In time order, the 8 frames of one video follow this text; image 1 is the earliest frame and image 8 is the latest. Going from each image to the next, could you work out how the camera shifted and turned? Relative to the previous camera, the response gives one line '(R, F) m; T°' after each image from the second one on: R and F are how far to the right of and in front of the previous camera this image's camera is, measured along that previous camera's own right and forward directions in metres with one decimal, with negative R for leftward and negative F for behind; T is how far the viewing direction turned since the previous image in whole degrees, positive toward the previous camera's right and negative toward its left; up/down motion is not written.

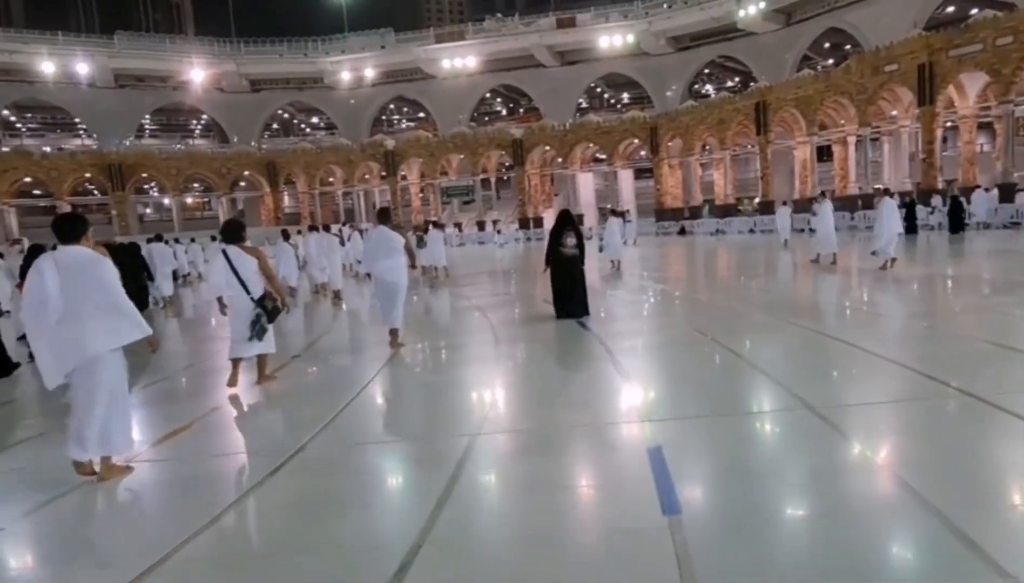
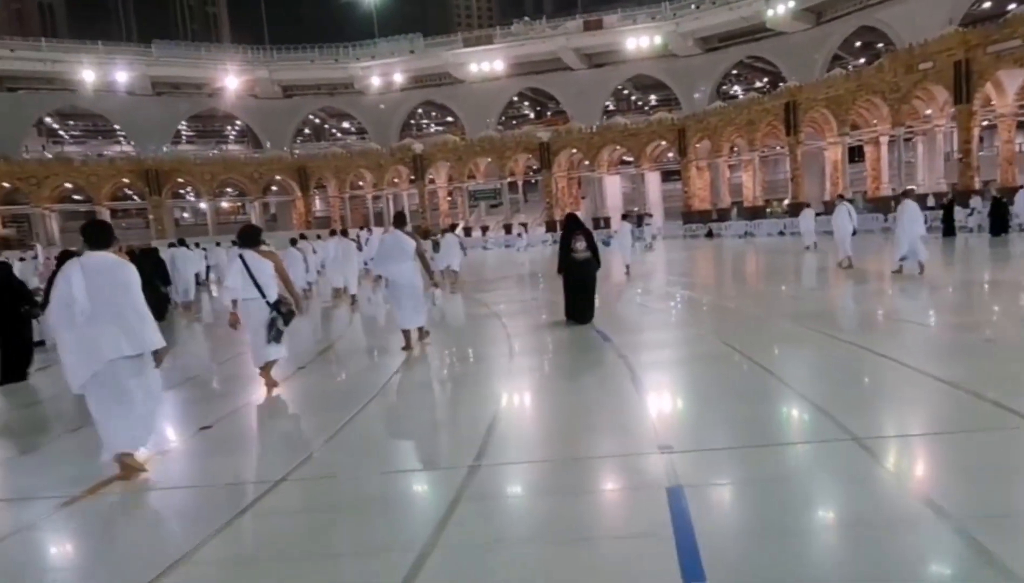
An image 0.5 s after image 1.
(+0.1, 0.0) m; -2°
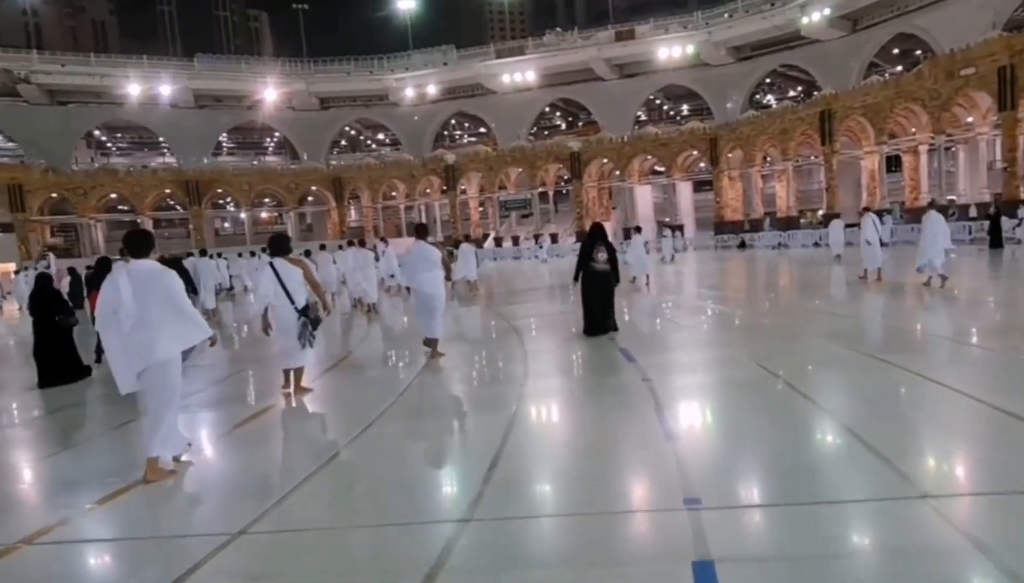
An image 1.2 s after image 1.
(+0.2, 0.0) m; -3°
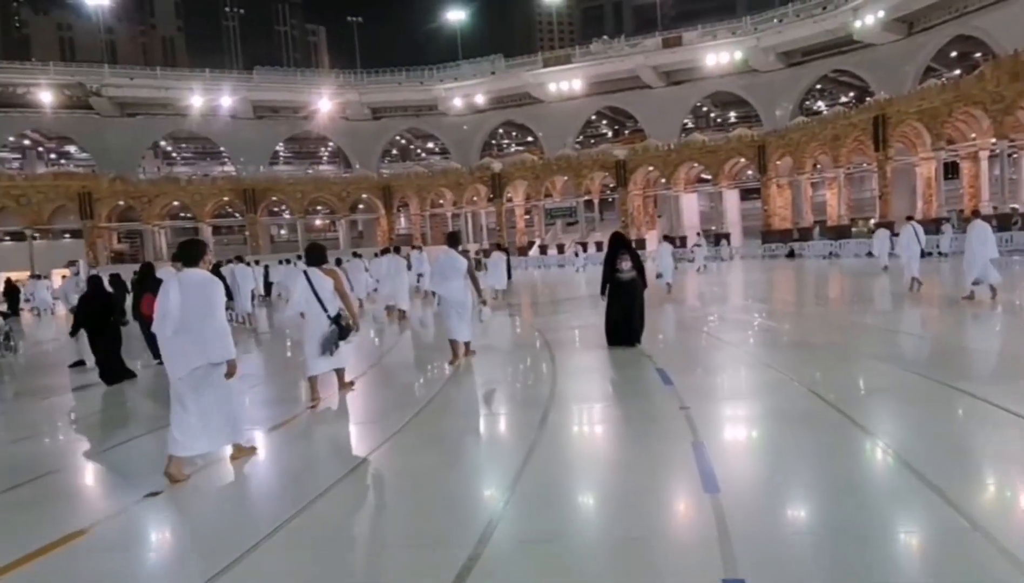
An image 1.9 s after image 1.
(+0.3, 0.0) m; -4°
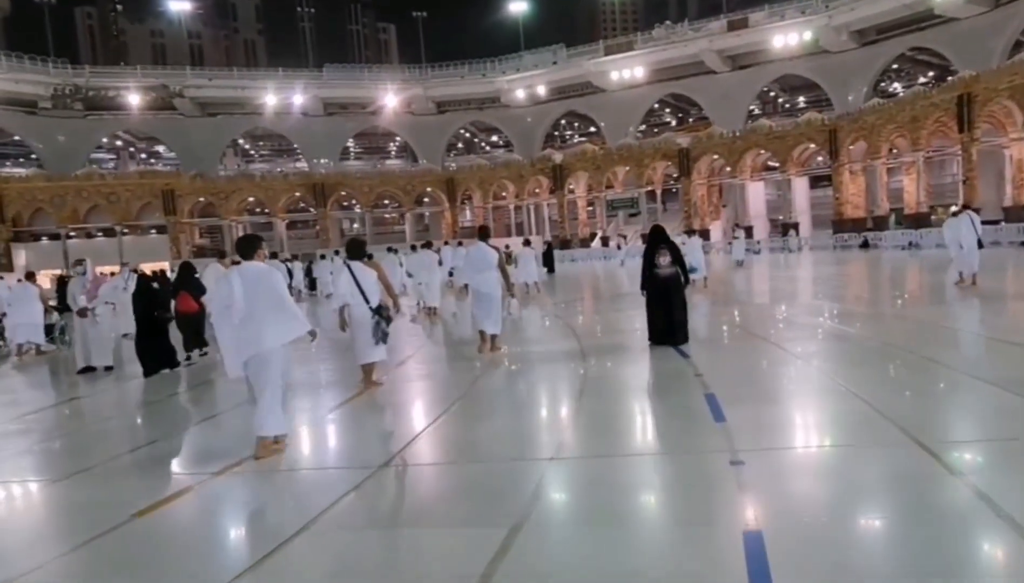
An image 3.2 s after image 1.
(+0.4, +0.1) m; -6°
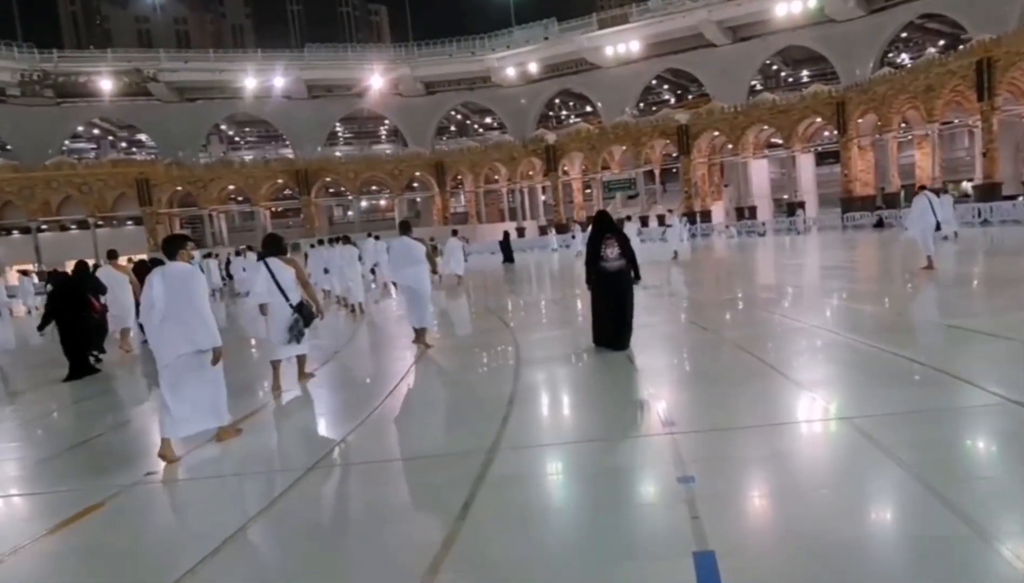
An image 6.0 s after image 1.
(+0.2, +0.7) m; 0°
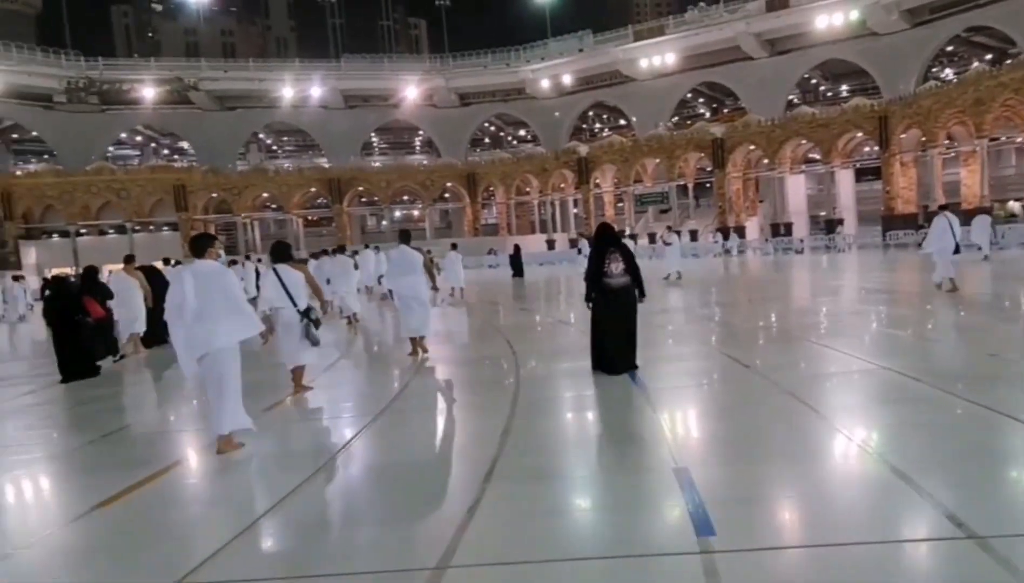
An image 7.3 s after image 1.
(+0.2, +0.2) m; -3°
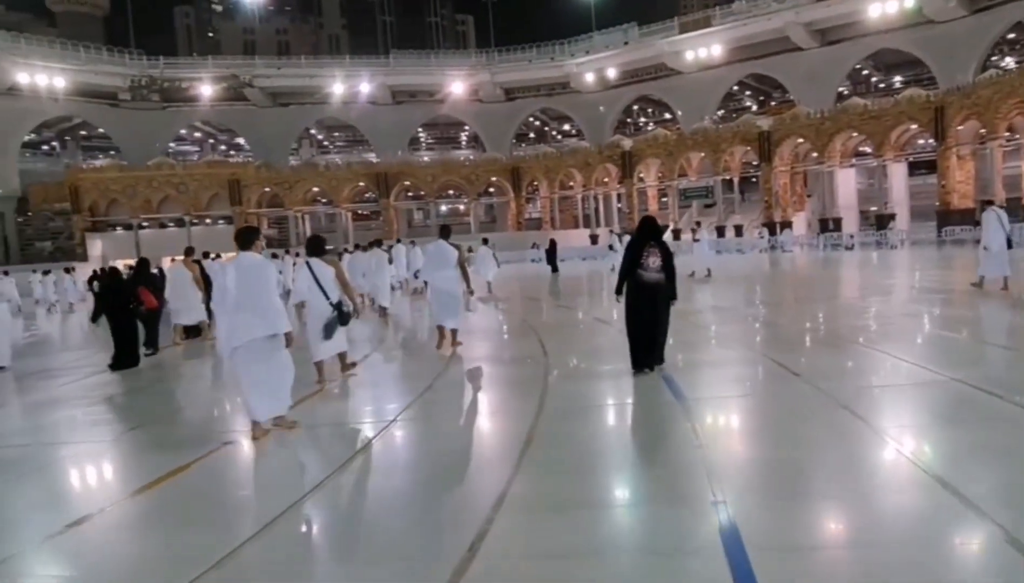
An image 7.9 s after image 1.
(+0.3, 0.0) m; -4°
